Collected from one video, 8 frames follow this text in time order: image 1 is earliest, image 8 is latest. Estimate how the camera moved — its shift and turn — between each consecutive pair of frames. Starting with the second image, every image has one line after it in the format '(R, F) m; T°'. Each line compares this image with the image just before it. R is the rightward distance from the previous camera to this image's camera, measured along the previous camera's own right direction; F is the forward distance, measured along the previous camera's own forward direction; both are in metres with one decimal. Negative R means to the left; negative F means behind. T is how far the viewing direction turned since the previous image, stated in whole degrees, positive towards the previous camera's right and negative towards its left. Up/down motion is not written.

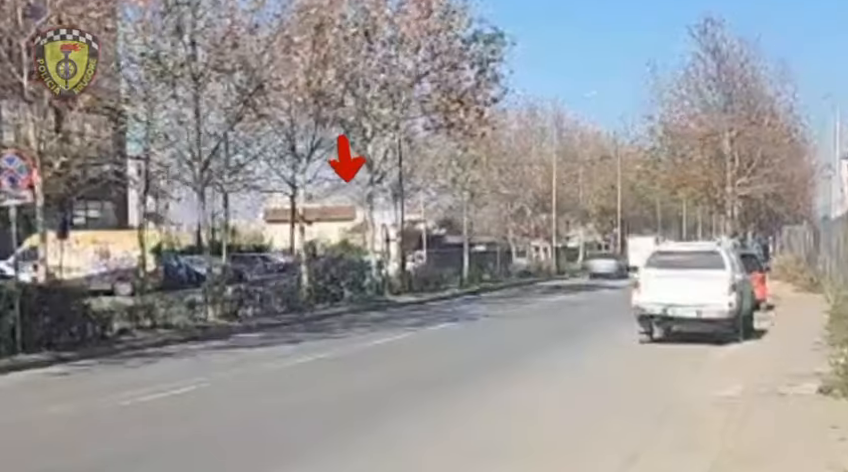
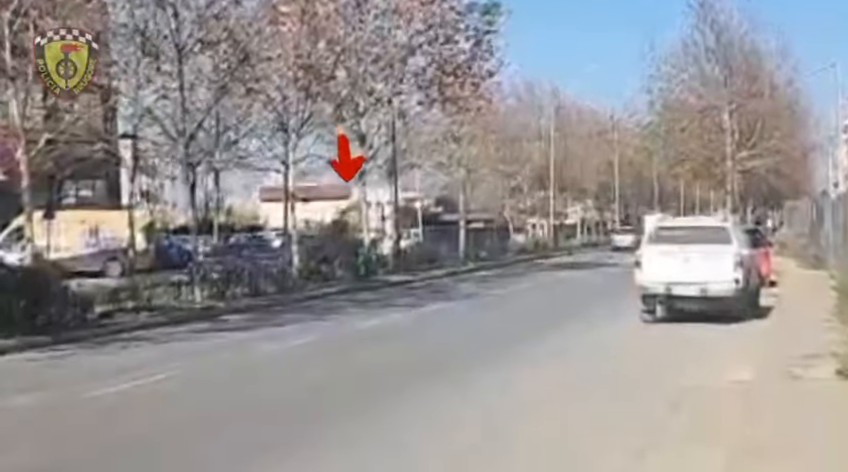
(+0.1, +0.9) m; 0°
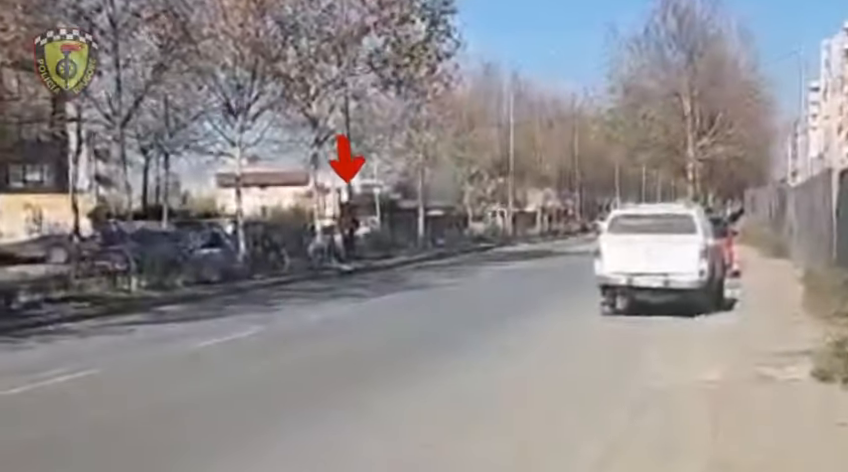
(+0.2, +1.2) m; +2°
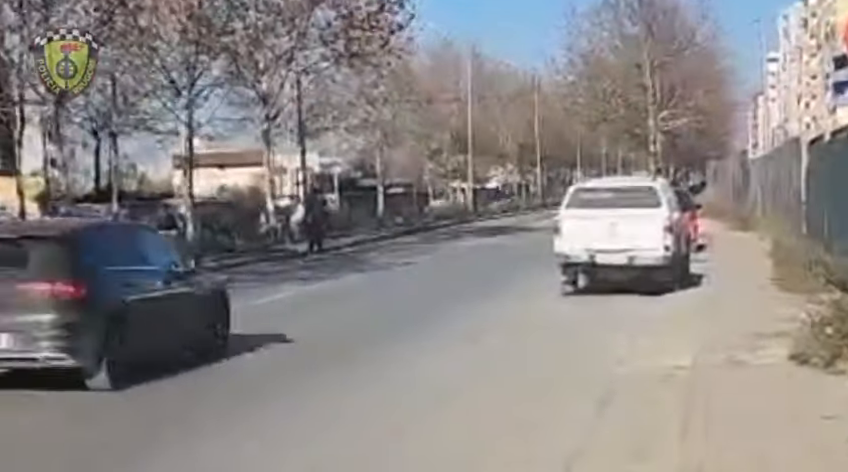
(+0.2, +1.0) m; +2°
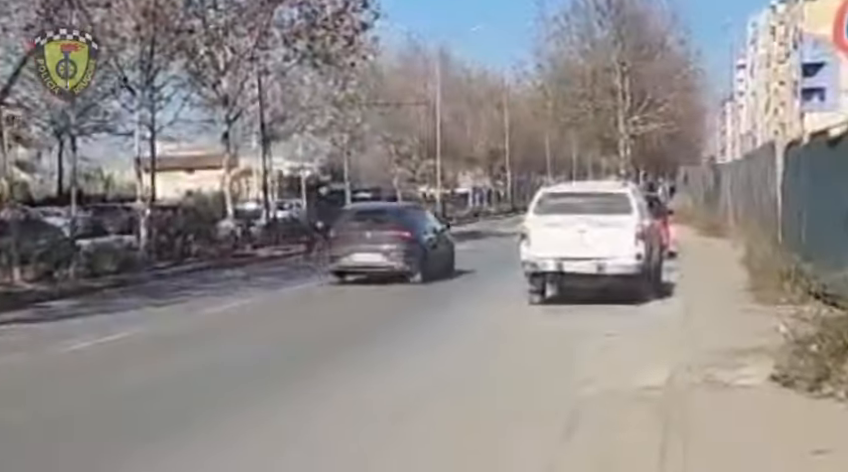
(+0.2, +0.9) m; +2°
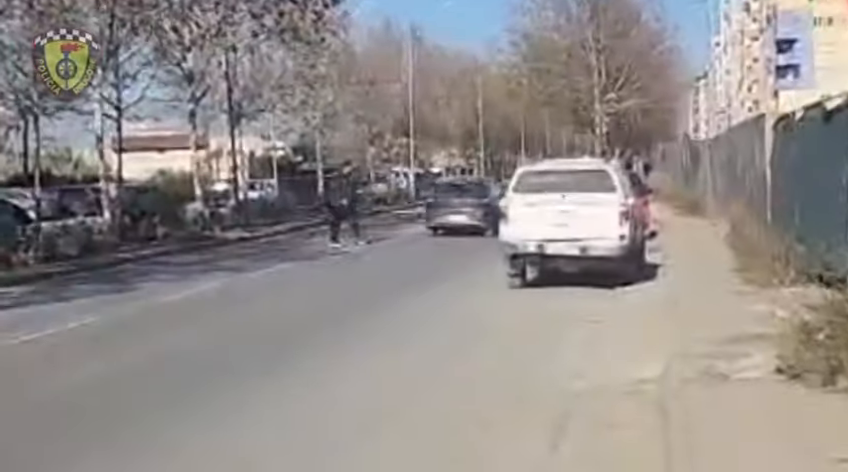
(0.0, +0.9) m; +1°
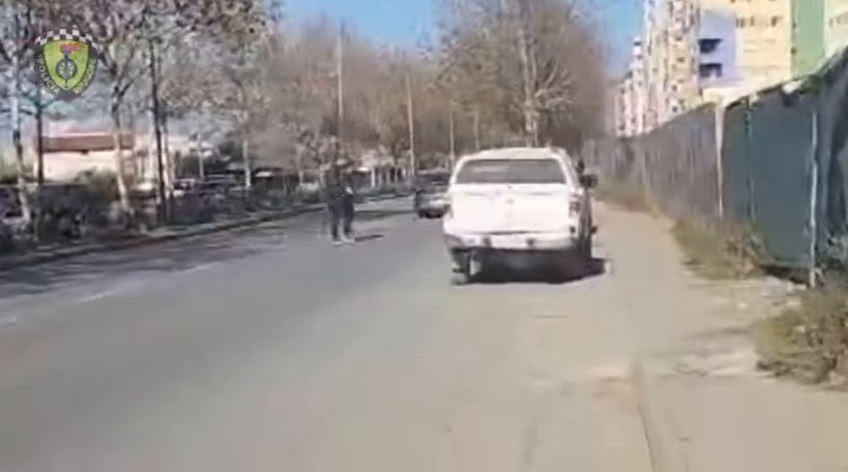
(-0.2, +0.8) m; +4°
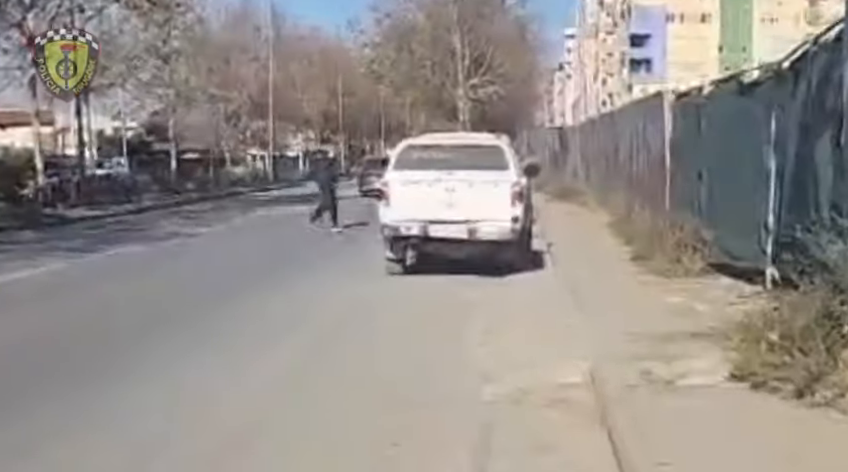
(-0.1, +0.9) m; +4°
